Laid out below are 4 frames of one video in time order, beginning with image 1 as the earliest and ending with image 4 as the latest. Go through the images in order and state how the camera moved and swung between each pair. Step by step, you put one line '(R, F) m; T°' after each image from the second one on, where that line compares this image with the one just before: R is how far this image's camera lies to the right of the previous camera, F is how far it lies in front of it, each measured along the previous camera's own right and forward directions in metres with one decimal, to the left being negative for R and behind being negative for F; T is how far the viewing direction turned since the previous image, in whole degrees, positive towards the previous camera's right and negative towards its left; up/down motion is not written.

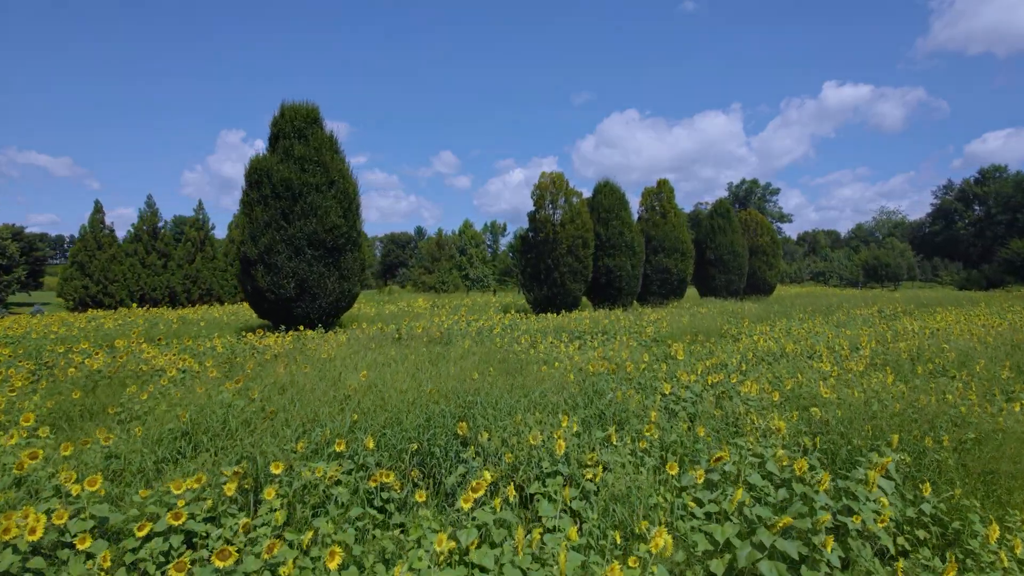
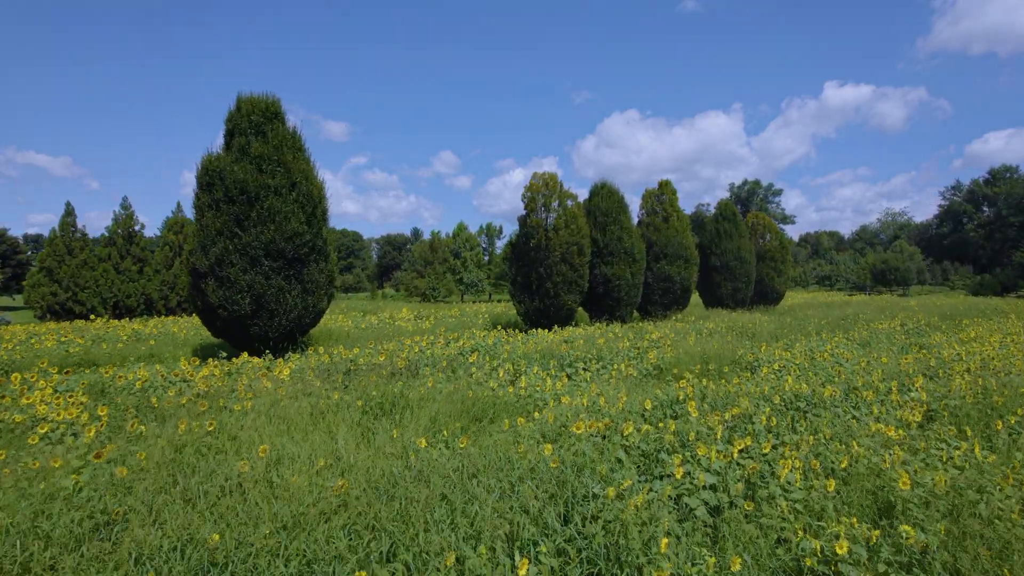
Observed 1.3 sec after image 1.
(+0.2, +1.2) m; 0°
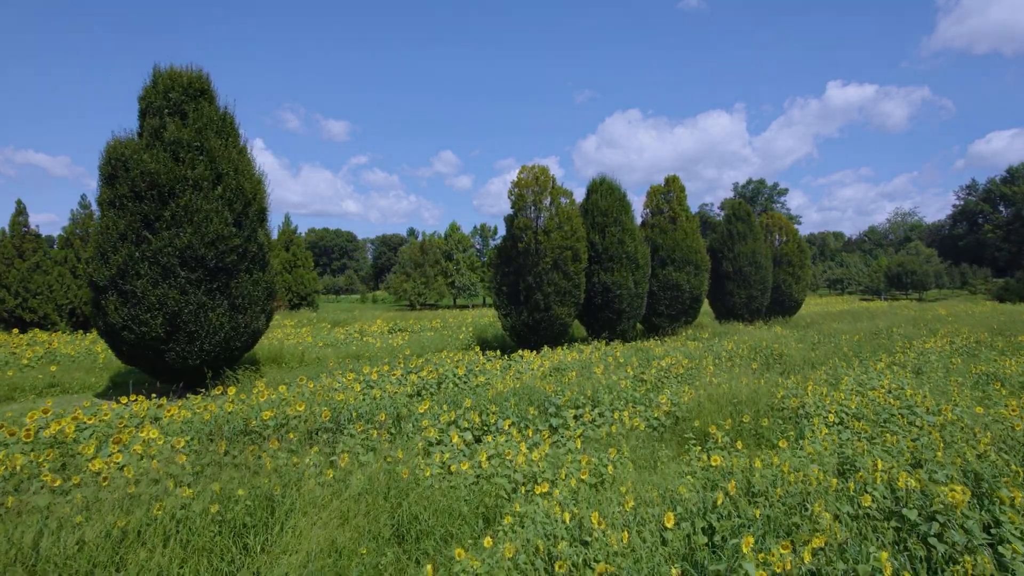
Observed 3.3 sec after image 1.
(+0.2, +1.8) m; 0°
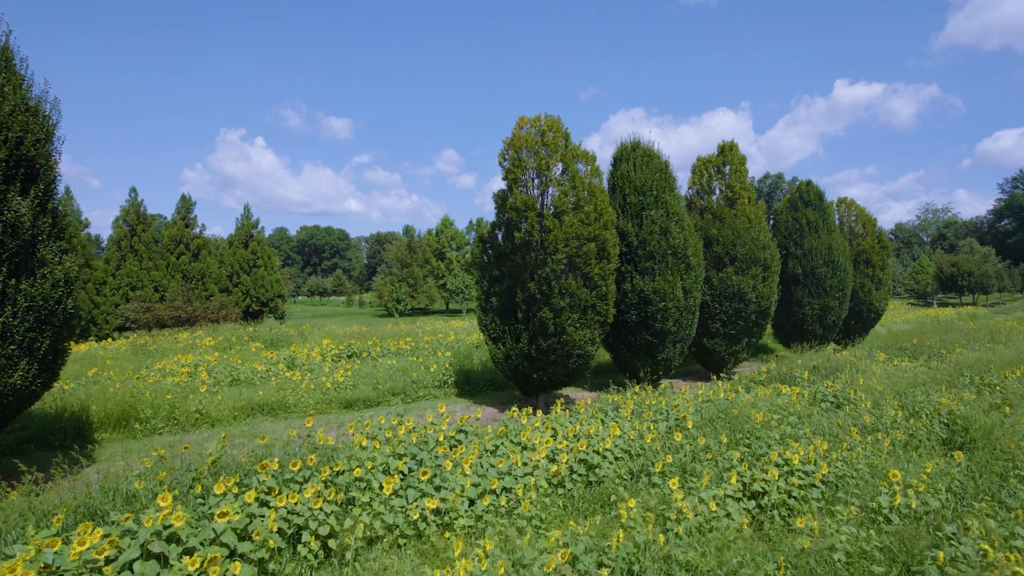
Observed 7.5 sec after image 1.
(+0.1, +3.9) m; 0°
